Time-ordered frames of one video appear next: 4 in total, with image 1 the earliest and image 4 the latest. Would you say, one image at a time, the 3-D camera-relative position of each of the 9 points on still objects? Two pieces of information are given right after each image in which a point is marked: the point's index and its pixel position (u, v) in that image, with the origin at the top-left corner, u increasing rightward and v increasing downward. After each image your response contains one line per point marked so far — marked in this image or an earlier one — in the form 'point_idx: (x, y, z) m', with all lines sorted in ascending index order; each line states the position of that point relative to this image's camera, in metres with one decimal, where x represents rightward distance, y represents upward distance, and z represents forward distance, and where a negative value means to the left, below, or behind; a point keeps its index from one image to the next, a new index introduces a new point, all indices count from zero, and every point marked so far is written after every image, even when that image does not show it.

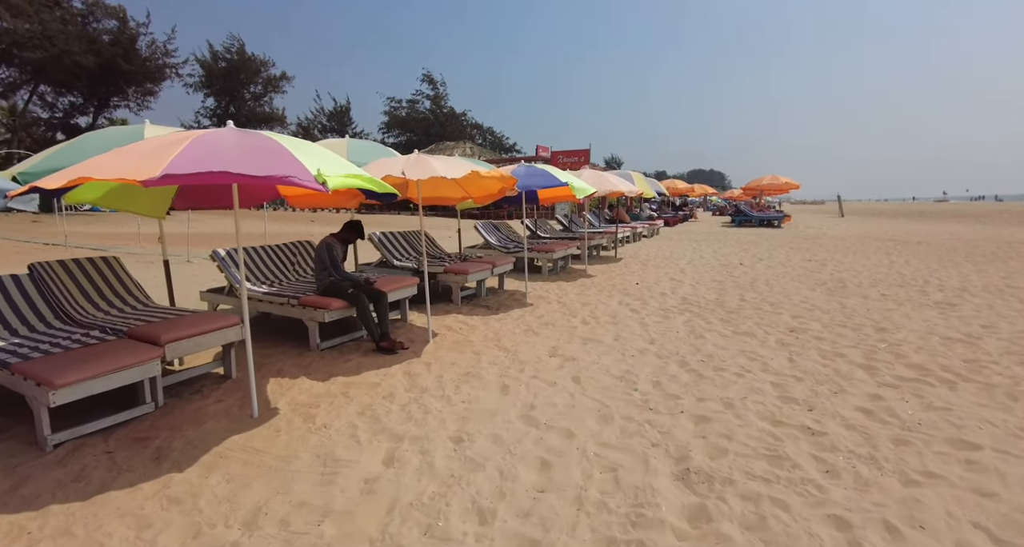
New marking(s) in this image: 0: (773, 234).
0: (+9.2, +1.4, +17.8) m
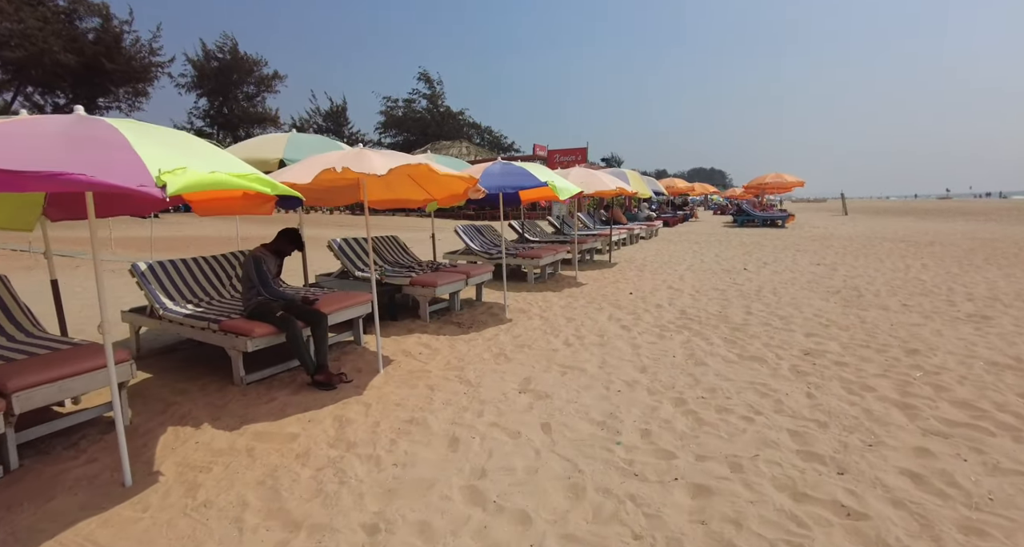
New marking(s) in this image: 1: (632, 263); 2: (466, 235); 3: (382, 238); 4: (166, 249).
0: (+8.9, +1.3, +16.9) m
1: (+2.6, +0.2, +11.0) m
2: (-0.9, +0.7, +9.5) m
3: (-2.1, +0.5, +7.7) m
4: (-9.2, +0.7, +13.5) m
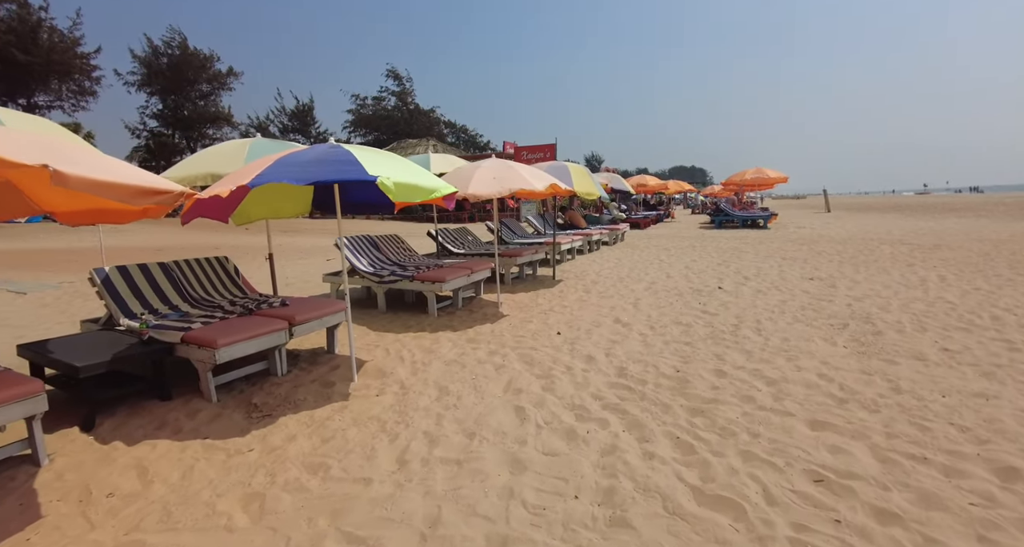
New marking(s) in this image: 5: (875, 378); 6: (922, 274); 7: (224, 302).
0: (+7.3, +1.1, +14.8) m
1: (+1.2, -0.1, +8.8) m
2: (-2.3, +0.3, +7.2) m
3: (-3.4, +0.1, +5.3) m
4: (-10.7, +0.1, +10.9) m
5: (+2.9, -0.8, +4.0) m
6: (+6.8, 0.0, +8.4) m
7: (-2.9, -0.3, +5.0) m
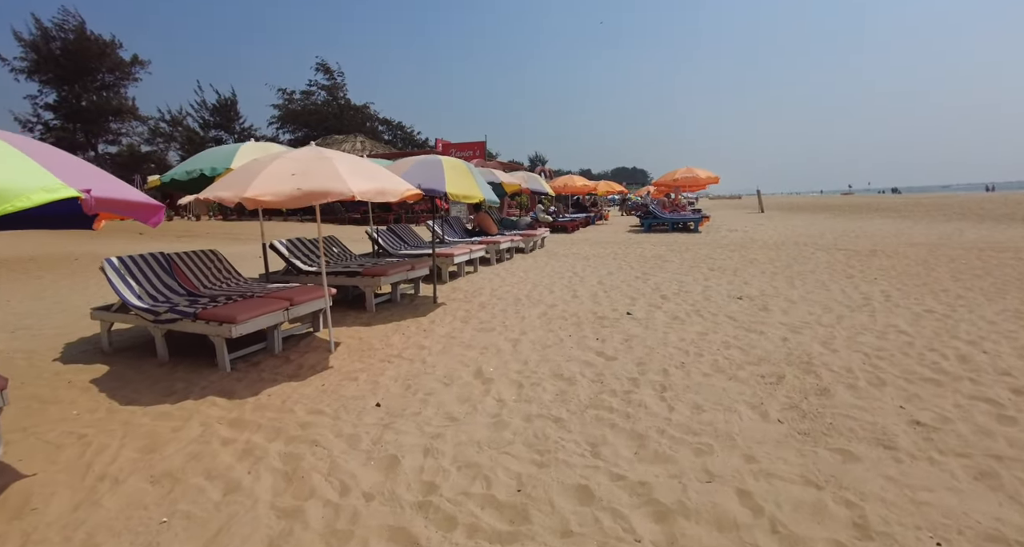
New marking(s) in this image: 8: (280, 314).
0: (+4.9, +0.9, +13.6) m
1: (-0.6, -0.4, +7.0) m
2: (-3.9, 0.0, +5.1) m
3: (-4.9, -0.2, +3.1) m
4: (-12.7, -0.4, +8.0) m
5: (+1.5, -1.1, +2.5) m
6: (+5.0, -0.2, +7.2) m
7: (-4.3, -0.6, +3.0) m
8: (-2.2, -0.4, +4.9) m
